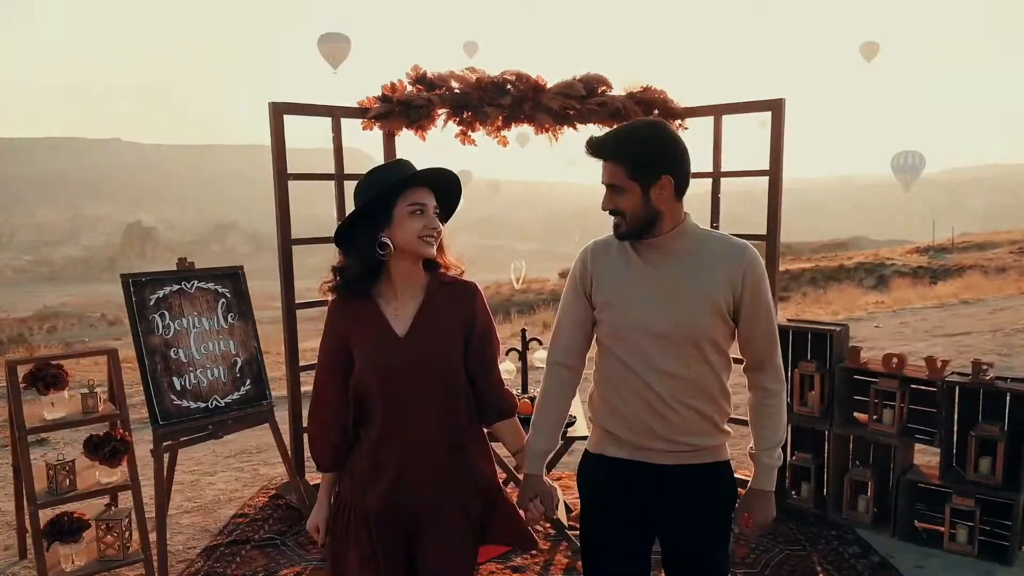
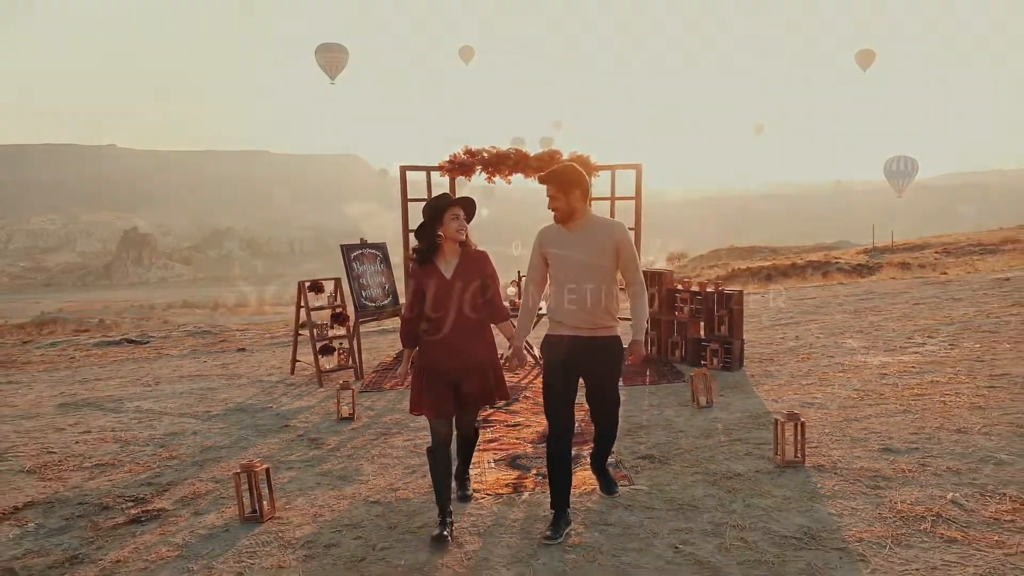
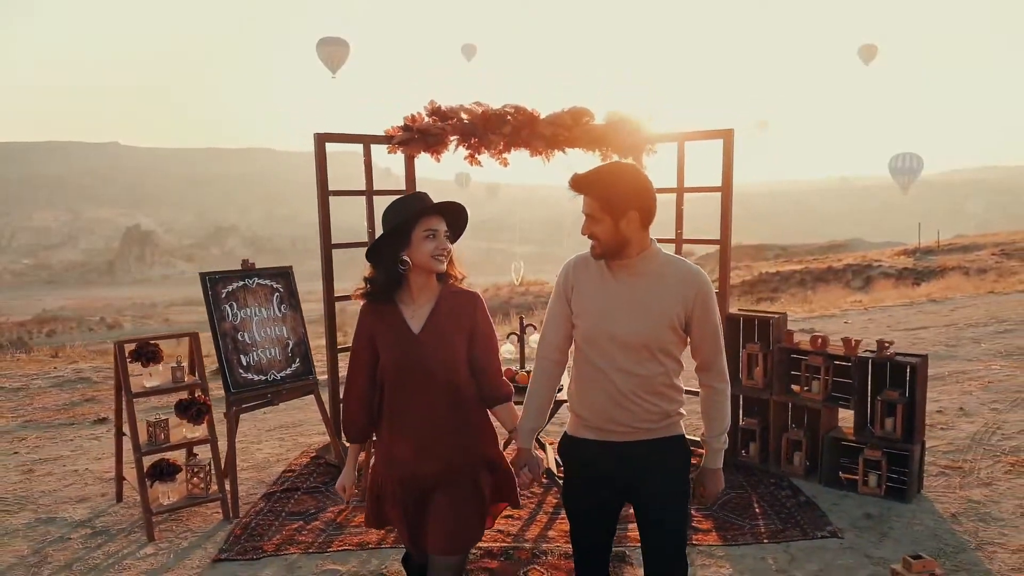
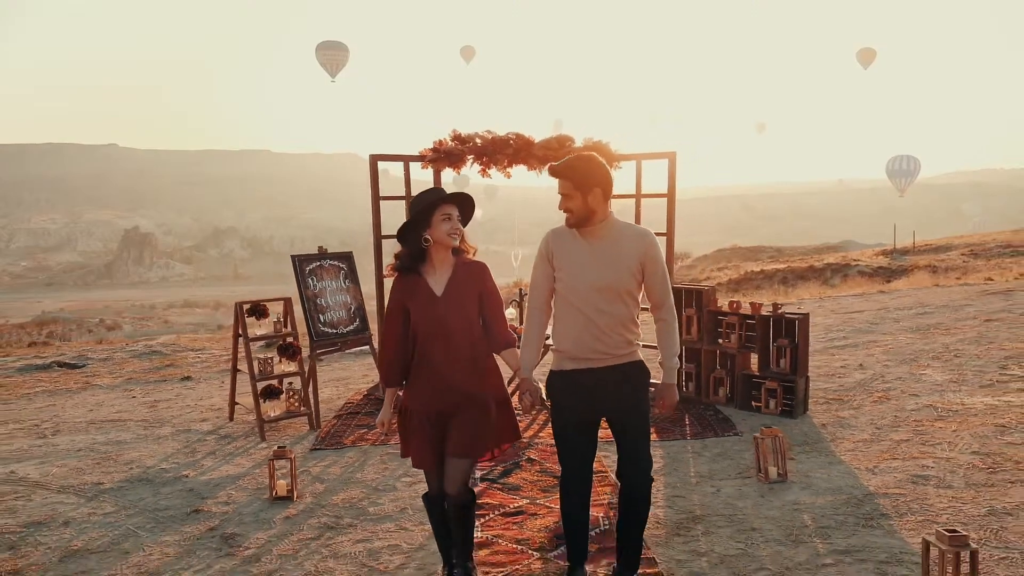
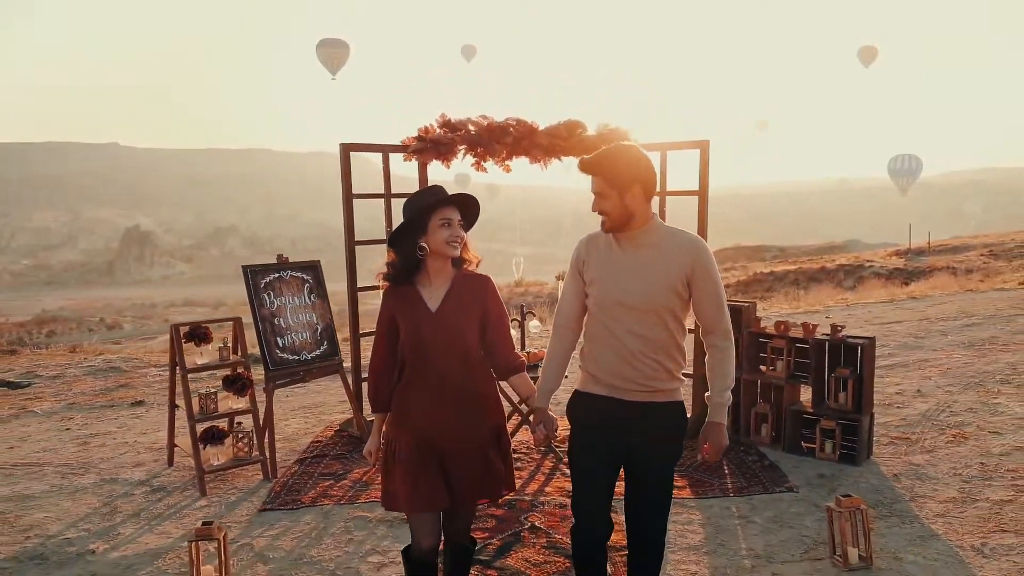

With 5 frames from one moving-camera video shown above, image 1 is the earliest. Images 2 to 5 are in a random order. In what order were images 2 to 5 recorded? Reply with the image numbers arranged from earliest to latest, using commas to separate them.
3, 5, 4, 2
